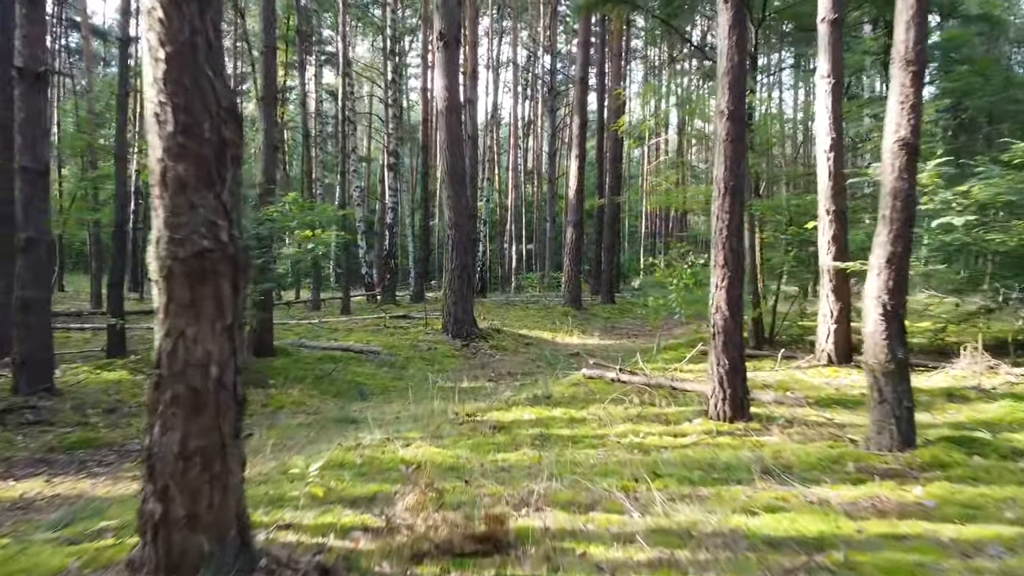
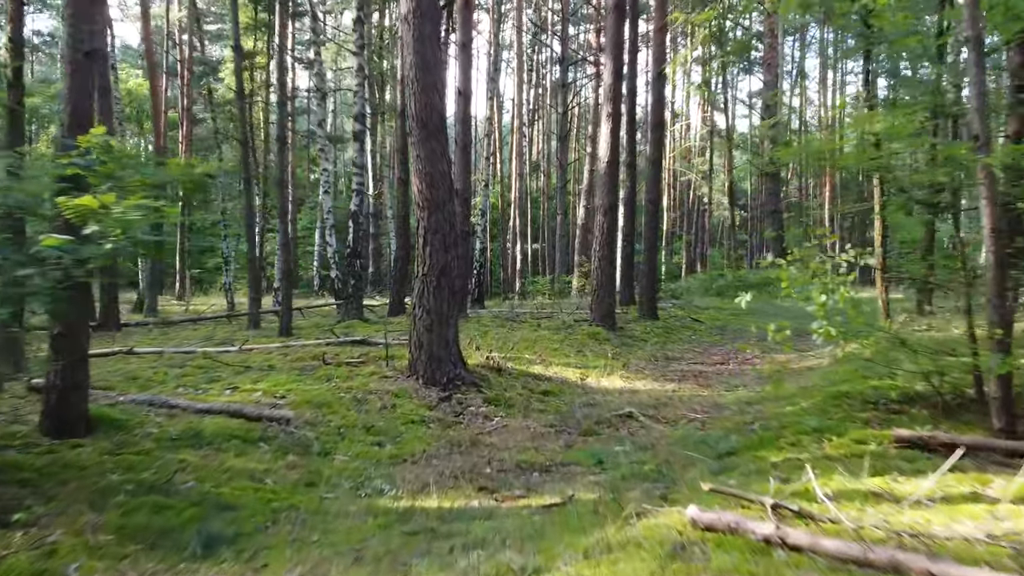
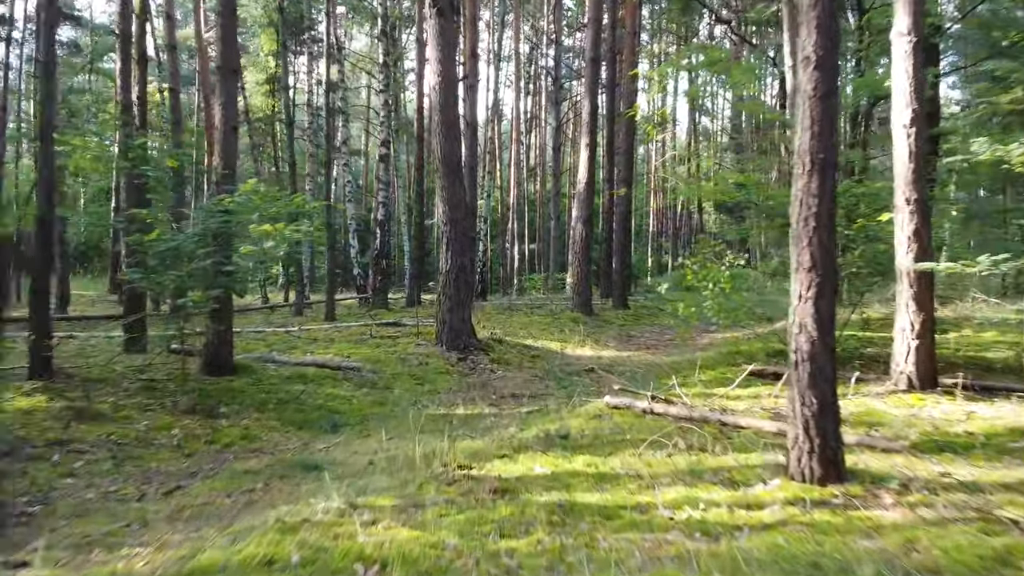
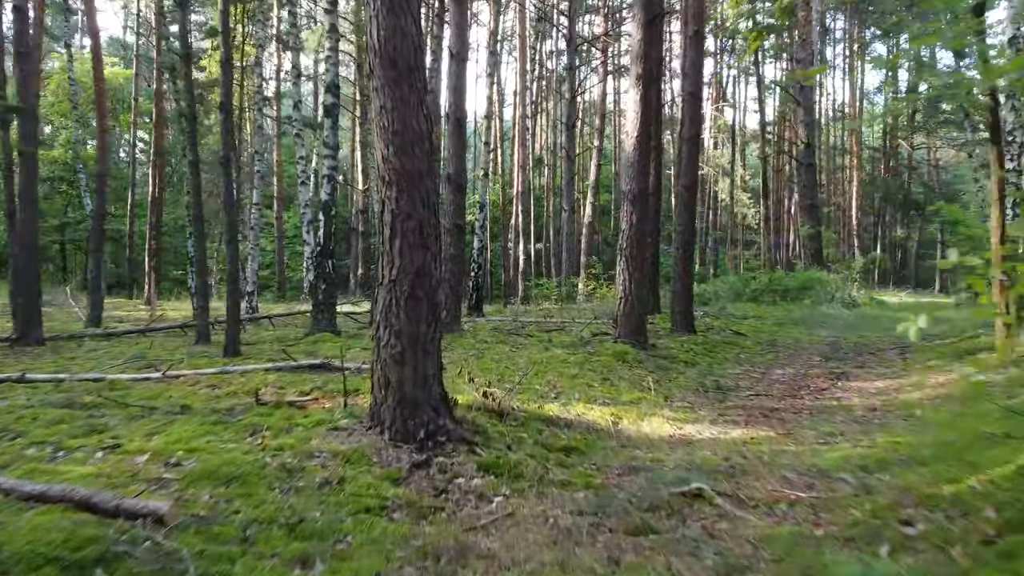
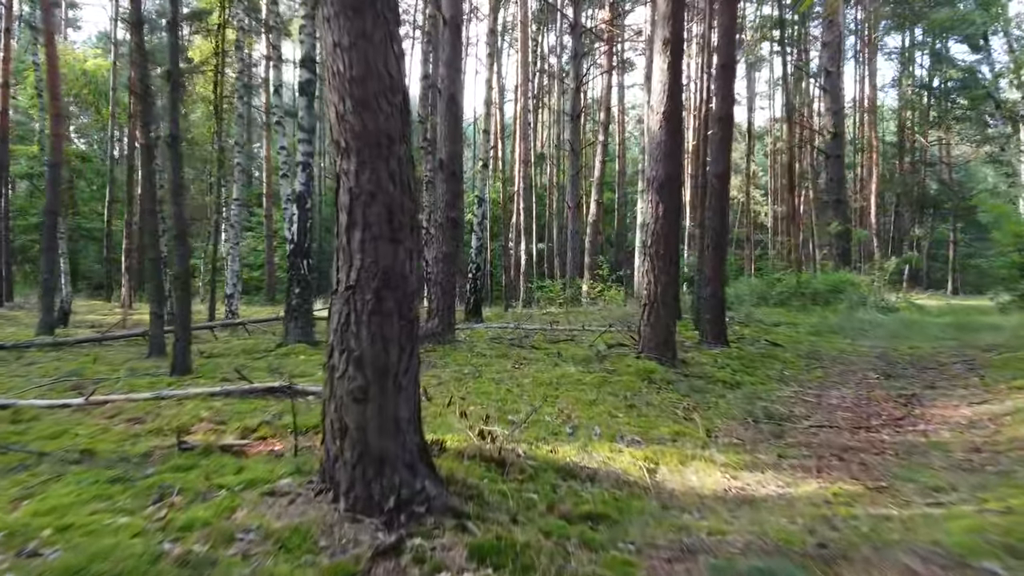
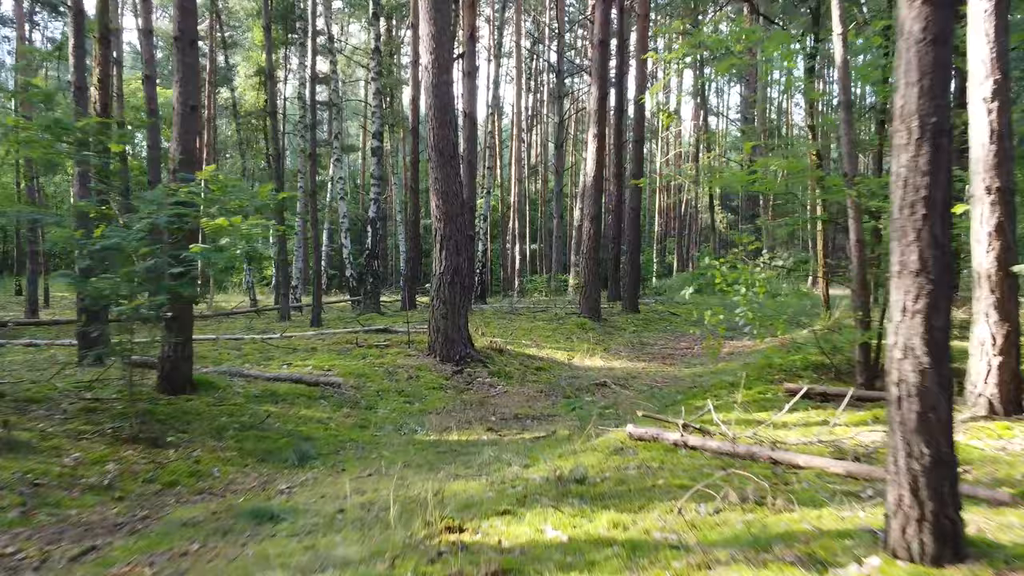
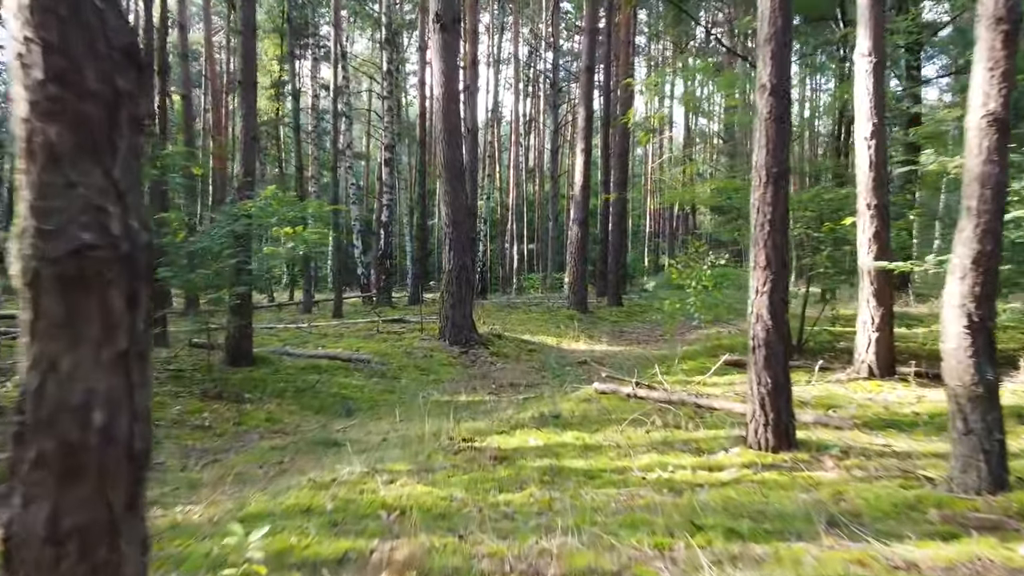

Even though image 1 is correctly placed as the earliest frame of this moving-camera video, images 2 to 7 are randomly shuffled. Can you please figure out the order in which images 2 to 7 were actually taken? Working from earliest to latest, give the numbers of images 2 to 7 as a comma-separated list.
7, 3, 6, 2, 4, 5
